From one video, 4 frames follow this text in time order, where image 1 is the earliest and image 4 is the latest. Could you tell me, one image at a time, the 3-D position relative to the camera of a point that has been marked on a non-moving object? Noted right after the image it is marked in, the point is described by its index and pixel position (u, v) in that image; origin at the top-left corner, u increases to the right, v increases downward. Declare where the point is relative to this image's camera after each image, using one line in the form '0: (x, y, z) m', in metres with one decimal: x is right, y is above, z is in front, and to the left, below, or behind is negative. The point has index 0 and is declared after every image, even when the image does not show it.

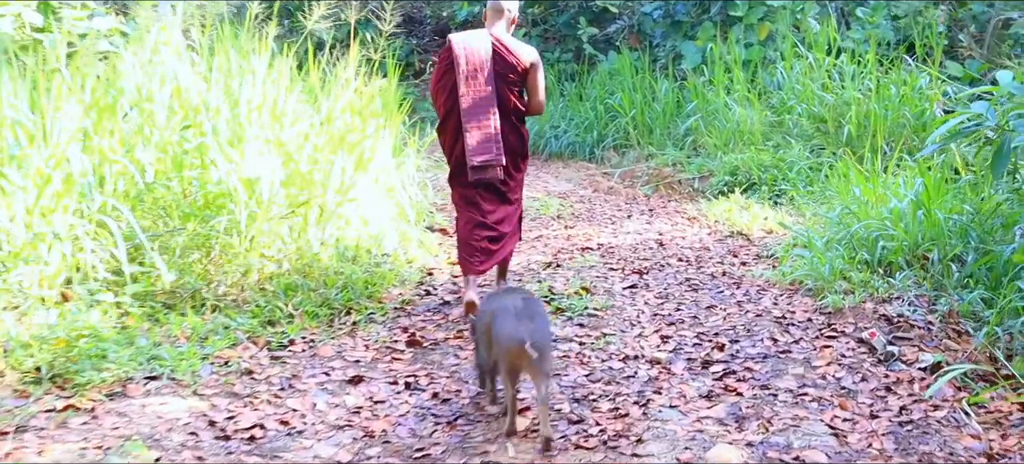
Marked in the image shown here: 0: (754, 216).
0: (+1.2, +0.1, +6.1) m
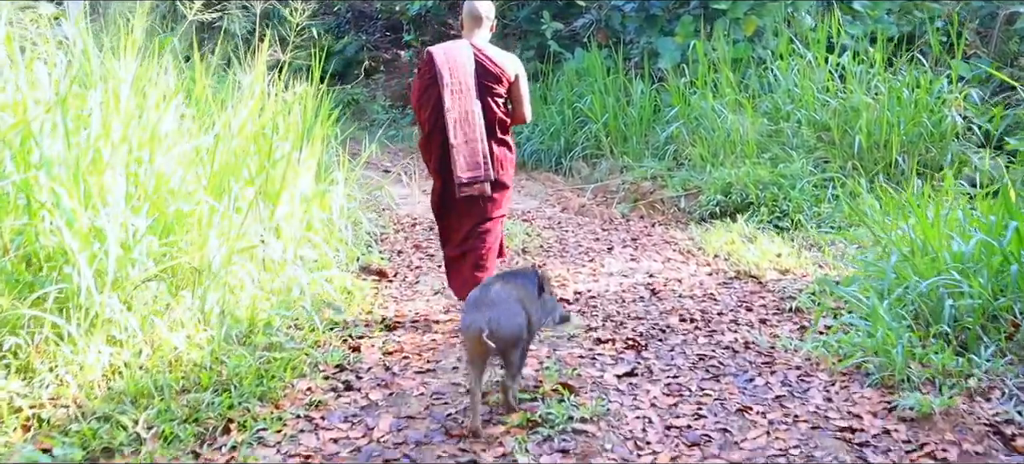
0: (+1.0, -0.1, +5.0) m
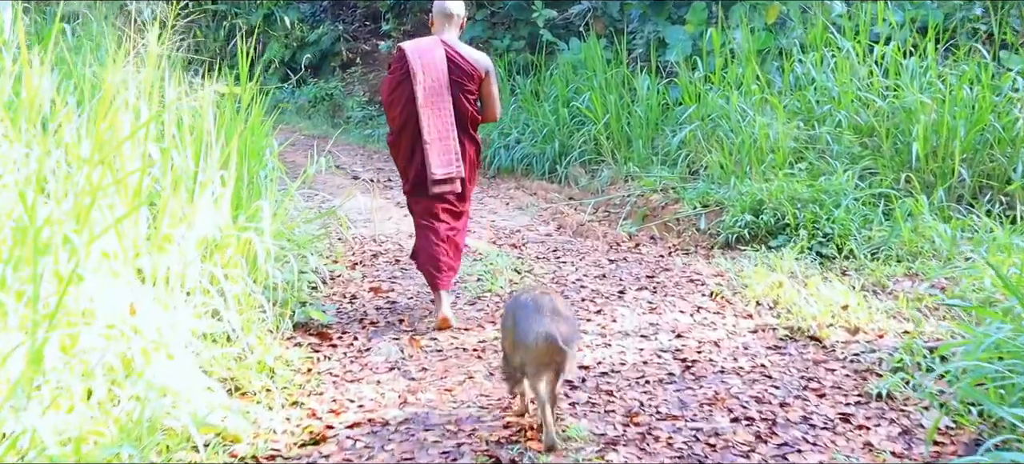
0: (+1.0, -0.2, +3.8) m
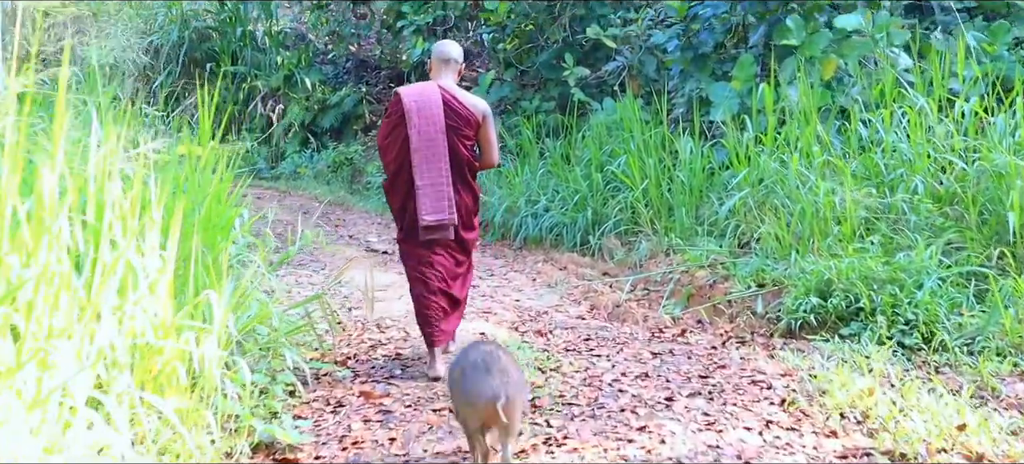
0: (+1.0, -0.4, +3.0) m
